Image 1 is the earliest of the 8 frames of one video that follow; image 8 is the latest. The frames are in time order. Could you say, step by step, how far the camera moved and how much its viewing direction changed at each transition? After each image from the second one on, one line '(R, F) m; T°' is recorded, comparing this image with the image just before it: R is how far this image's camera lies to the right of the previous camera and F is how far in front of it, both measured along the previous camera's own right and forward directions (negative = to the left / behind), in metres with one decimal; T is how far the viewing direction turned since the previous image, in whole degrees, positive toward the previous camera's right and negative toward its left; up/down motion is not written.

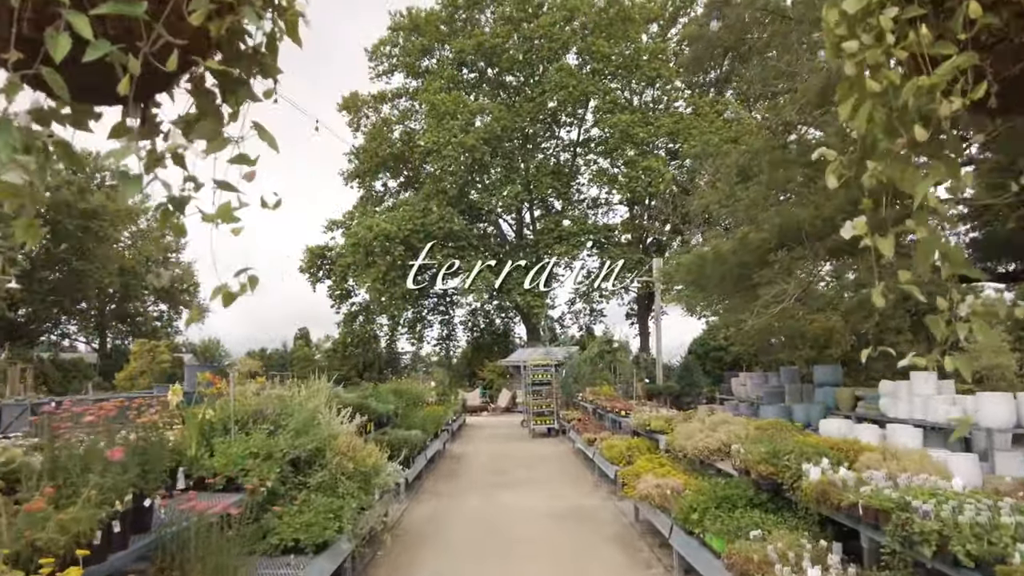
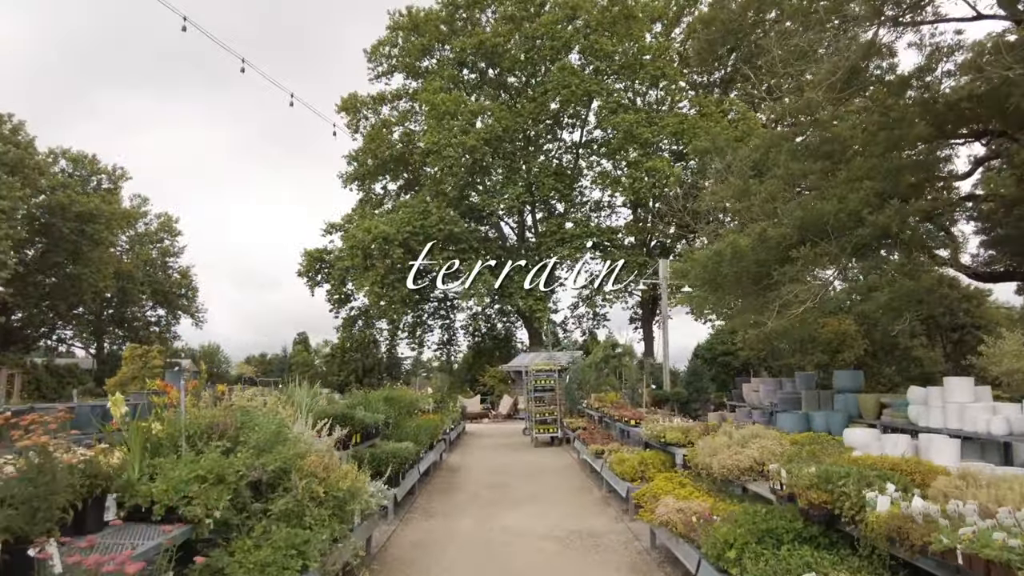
(0.0, +0.5) m; 0°
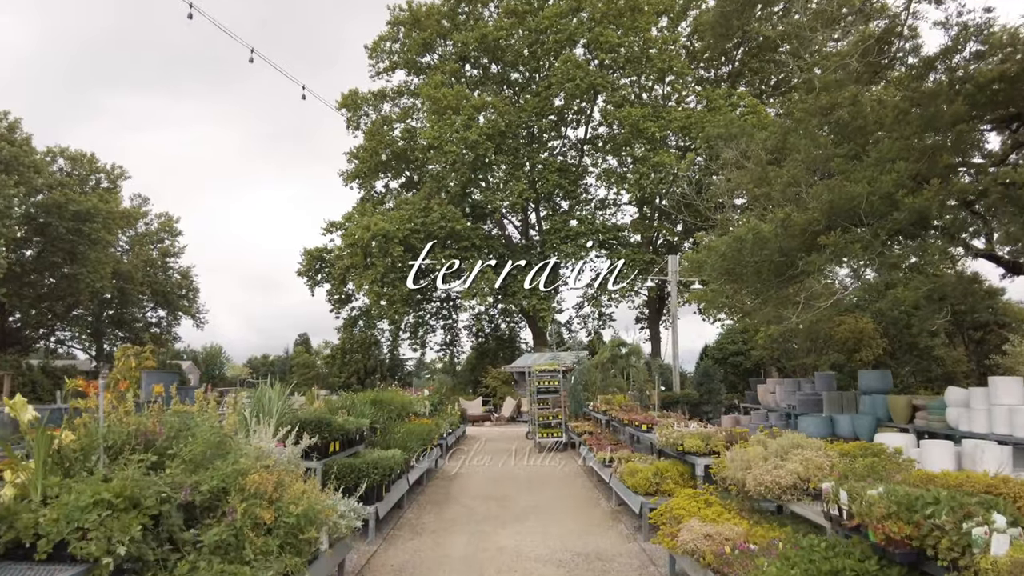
(0.0, +0.5) m; 0°
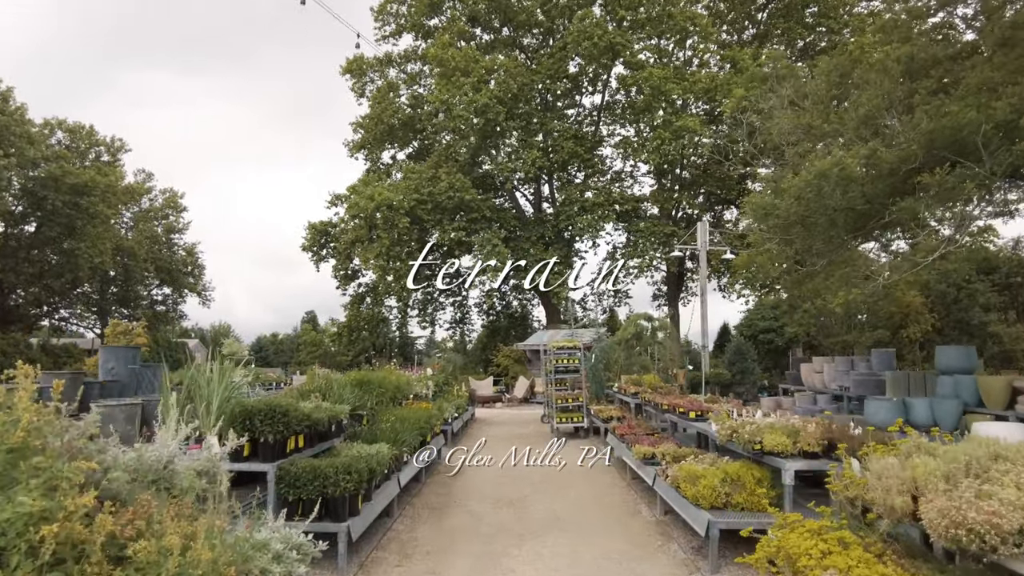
(0.0, +1.1) m; -1°
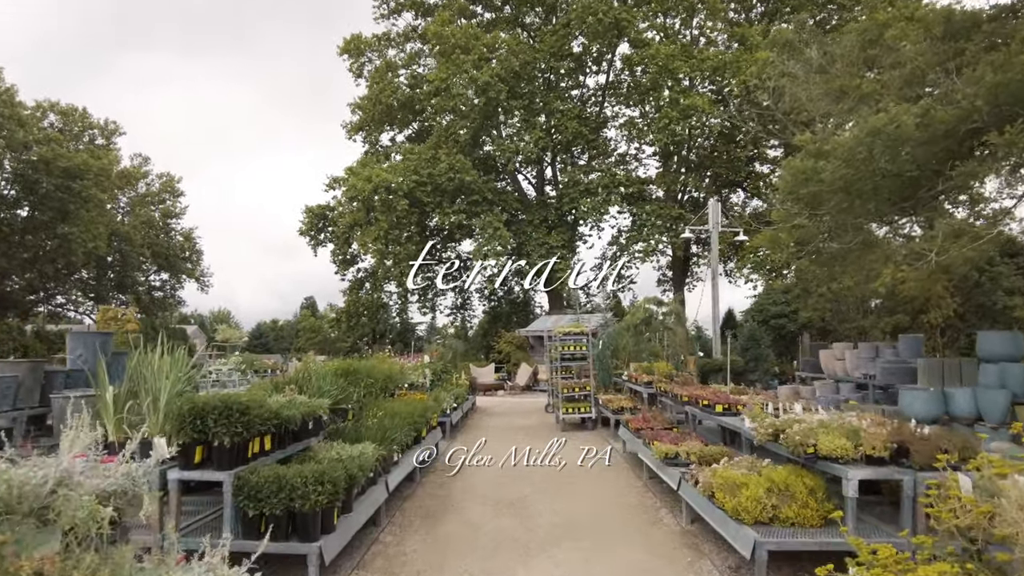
(0.0, +0.5) m; 0°
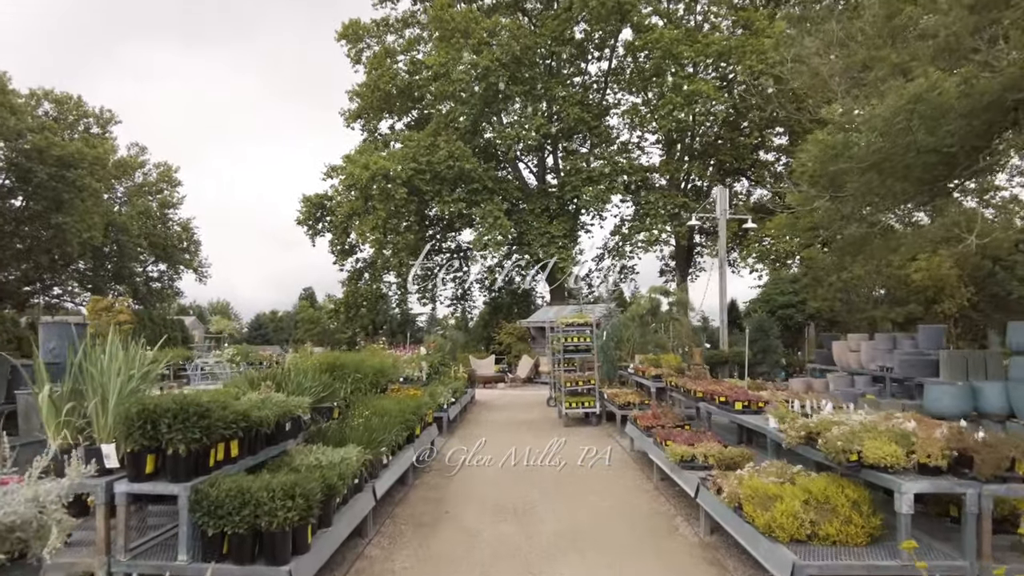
(0.0, +0.4) m; 0°
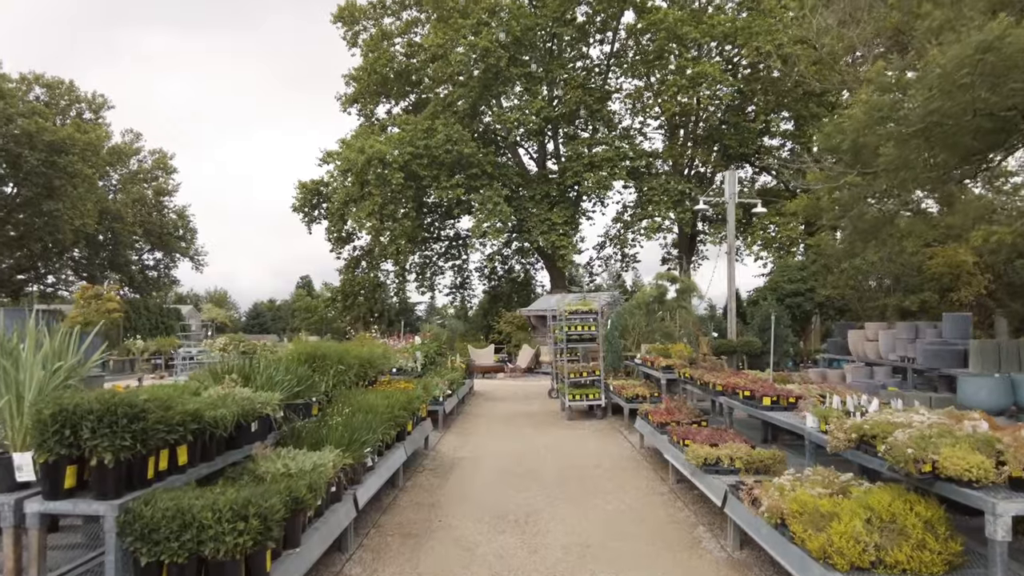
(0.0, +0.4) m; 0°
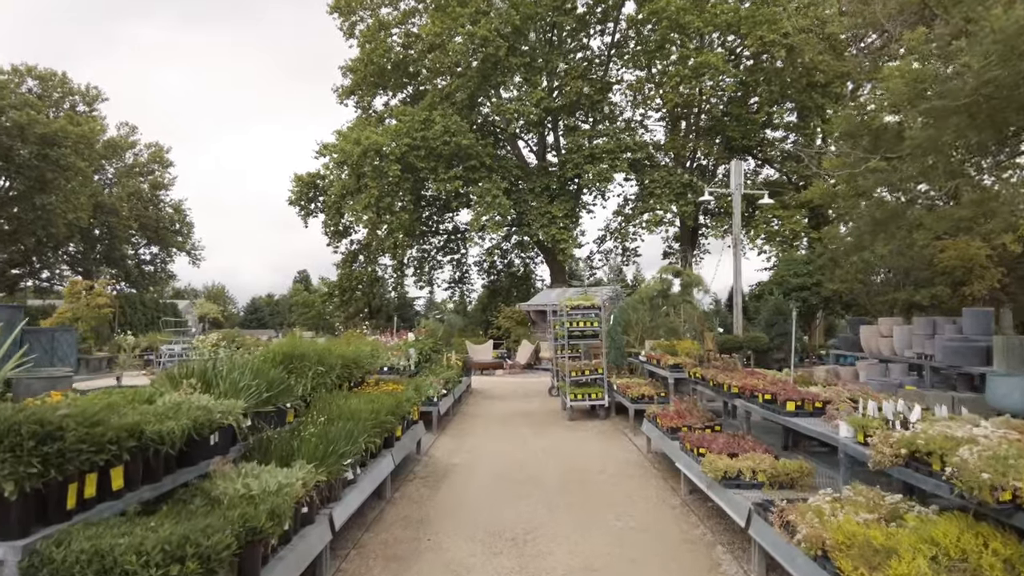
(0.0, +0.3) m; 0°
